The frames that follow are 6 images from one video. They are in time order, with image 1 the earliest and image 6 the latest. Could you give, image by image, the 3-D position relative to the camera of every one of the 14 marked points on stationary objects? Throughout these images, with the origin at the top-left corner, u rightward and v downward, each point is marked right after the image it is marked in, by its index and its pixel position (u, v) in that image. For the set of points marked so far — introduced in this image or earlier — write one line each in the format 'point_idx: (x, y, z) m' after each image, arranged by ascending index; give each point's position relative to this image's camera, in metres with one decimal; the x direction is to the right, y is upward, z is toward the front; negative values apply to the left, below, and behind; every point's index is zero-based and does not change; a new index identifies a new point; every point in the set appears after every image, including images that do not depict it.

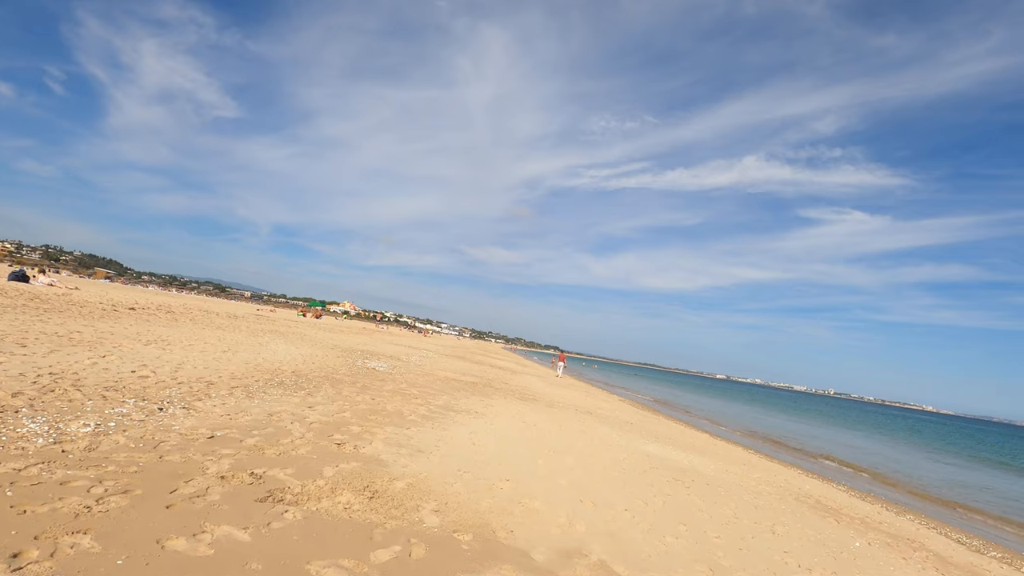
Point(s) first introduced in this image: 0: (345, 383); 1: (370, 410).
0: (-4.9, -2.8, +12.8) m
1: (-3.3, -2.9, +10.3) m
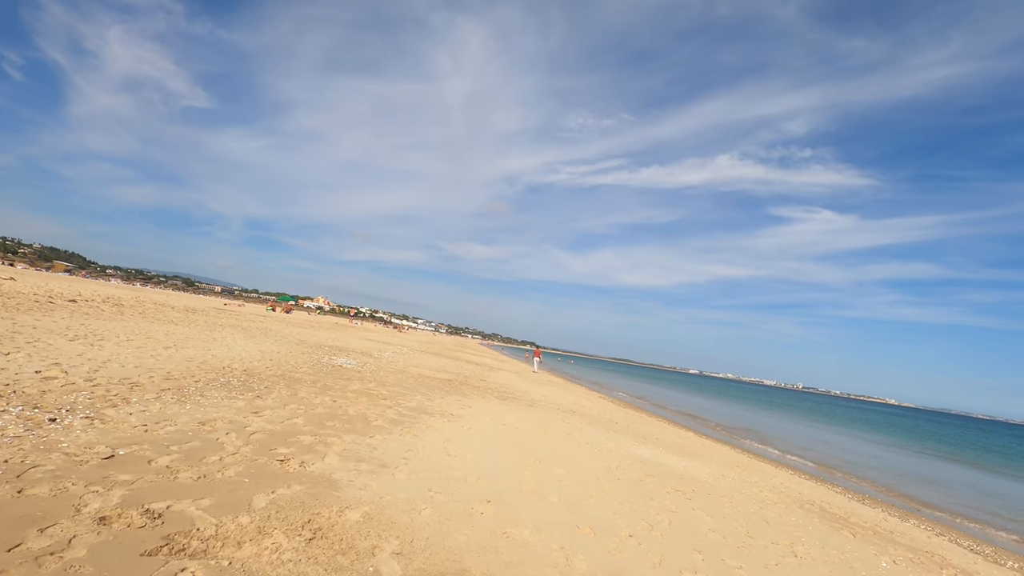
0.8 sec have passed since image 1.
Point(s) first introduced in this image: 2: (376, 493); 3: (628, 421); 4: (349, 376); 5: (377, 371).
0: (-5.4, -2.5, +11.4) m
1: (-3.7, -2.6, +8.9) m
2: (-1.7, -2.6, +5.6) m
3: (+5.3, -6.1, +20.1) m
4: (-5.3, -2.9, +14.4) m
5: (-5.6, -3.4, +18.1) m
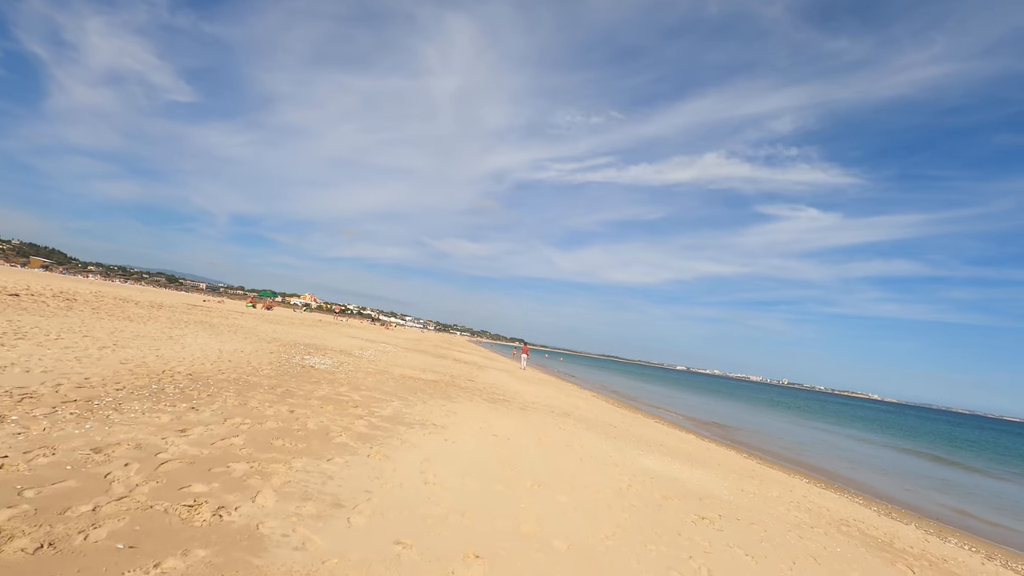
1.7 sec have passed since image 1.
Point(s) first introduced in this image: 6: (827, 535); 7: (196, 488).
0: (-5.6, -2.3, +9.7) m
1: (-3.8, -2.4, +7.3) m
2: (-1.8, -2.4, +4.0) m
3: (+4.9, -5.8, +18.7) m
4: (-5.6, -2.6, +12.7) m
5: (-5.9, -3.1, +16.4) m
6: (+5.8, -4.5, +8.1) m
7: (-3.4, -2.2, +4.8) m
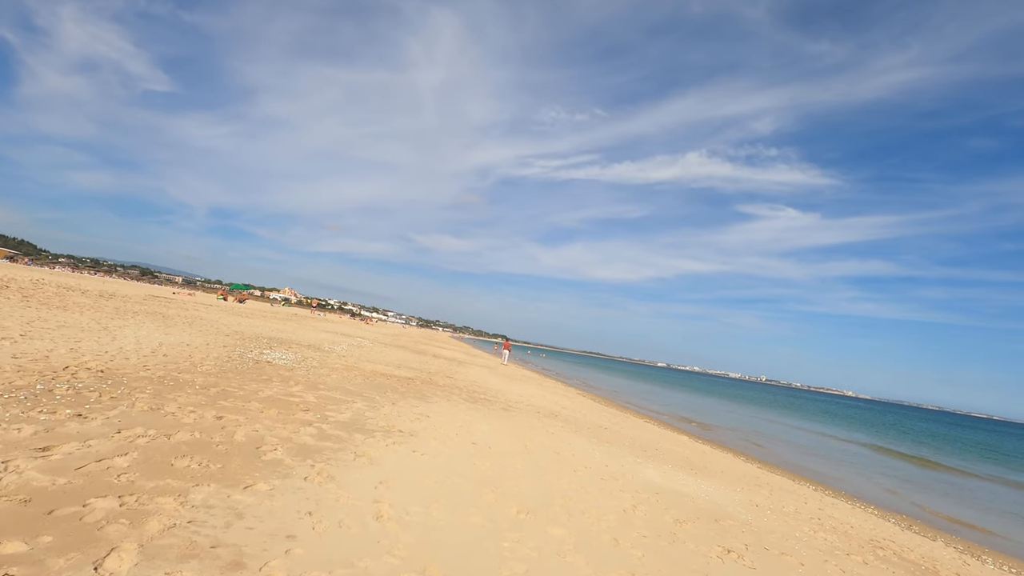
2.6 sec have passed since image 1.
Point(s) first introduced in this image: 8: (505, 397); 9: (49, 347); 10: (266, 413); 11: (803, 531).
0: (-5.9, -1.9, +7.9) m
1: (-4.1, -2.0, +5.6) m
2: (-1.9, -2.1, +2.4) m
3: (+4.2, -5.4, +17.4) m
4: (-6.0, -2.2, +11.0) m
5: (-6.5, -2.7, +14.7) m
6: (+5.5, -4.2, +6.8) m
7: (-3.6, -1.8, +3.1) m
8: (-0.3, -4.5, +18.1) m
9: (-10.1, -1.3, +9.6) m
10: (-4.3, -2.2, +7.7) m
11: (+5.3, -4.4, +8.0) m
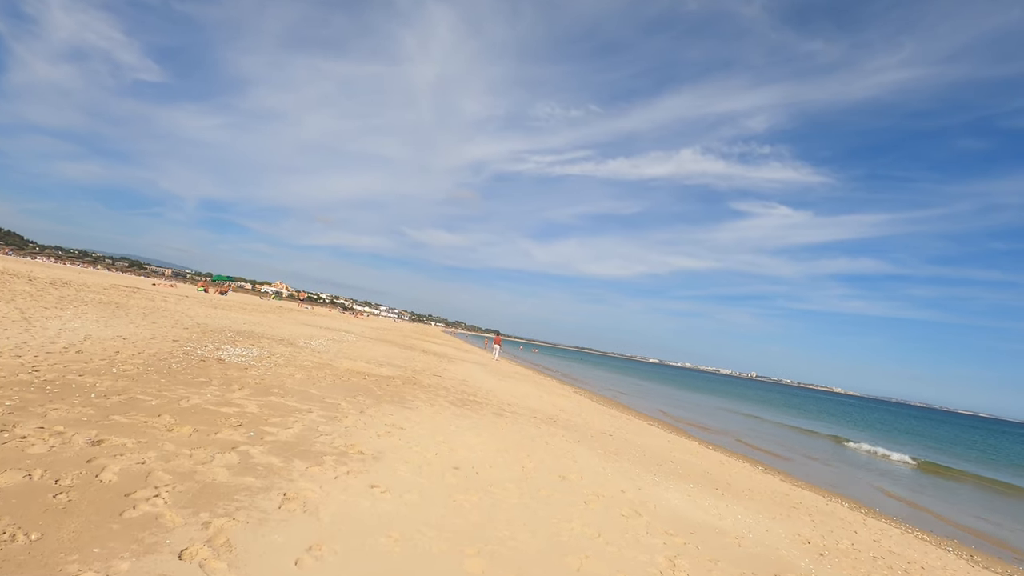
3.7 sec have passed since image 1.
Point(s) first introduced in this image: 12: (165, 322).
0: (-6.0, -1.5, +5.9) m
1: (-4.1, -1.7, +3.6) m
2: (-1.8, -1.9, +0.5) m
3: (+3.9, -5.1, +15.6) m
4: (-6.2, -1.9, +9.0) m
5: (-6.7, -2.3, +12.7) m
6: (+5.4, -4.0, +5.0) m
7: (-3.5, -1.6, +1.2) m
8: (-0.5, -4.1, +16.2) m
9: (-10.2, -0.9, +7.5) m
10: (-4.3, -1.9, +5.7) m
11: (+5.2, -4.1, +6.2) m
12: (-14.0, -1.4, +17.9) m
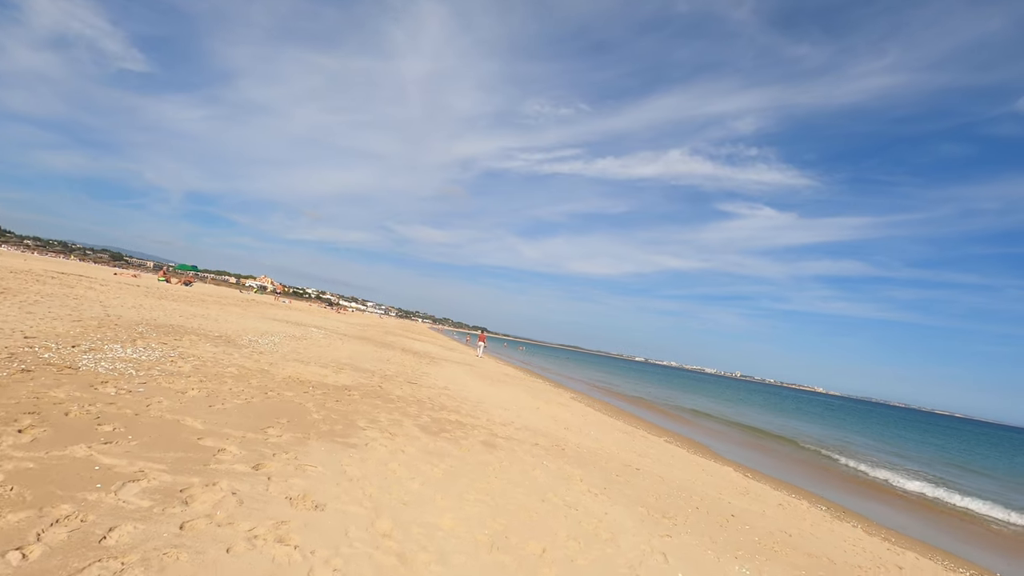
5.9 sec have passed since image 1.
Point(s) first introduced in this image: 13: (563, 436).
0: (-5.9, -1.1, +2.0) m
1: (-3.9, -1.3, -0.2) m
2: (-1.5, -1.5, -3.3) m
3: (+3.8, -4.7, +12.0) m
4: (-6.1, -1.4, +5.1) m
5: (-6.8, -1.8, +8.8) m
6: (+5.5, -3.7, +1.5) m
7: (-3.3, -1.2, -2.7) m
8: (-0.7, -3.7, +12.5) m
9: (-10.1, -0.4, +3.5) m
10: (-4.2, -1.4, +1.9) m
11: (+5.3, -3.8, +2.7) m
12: (-14.2, -0.8, +13.8) m
13: (+1.4, -4.2, +12.4) m
